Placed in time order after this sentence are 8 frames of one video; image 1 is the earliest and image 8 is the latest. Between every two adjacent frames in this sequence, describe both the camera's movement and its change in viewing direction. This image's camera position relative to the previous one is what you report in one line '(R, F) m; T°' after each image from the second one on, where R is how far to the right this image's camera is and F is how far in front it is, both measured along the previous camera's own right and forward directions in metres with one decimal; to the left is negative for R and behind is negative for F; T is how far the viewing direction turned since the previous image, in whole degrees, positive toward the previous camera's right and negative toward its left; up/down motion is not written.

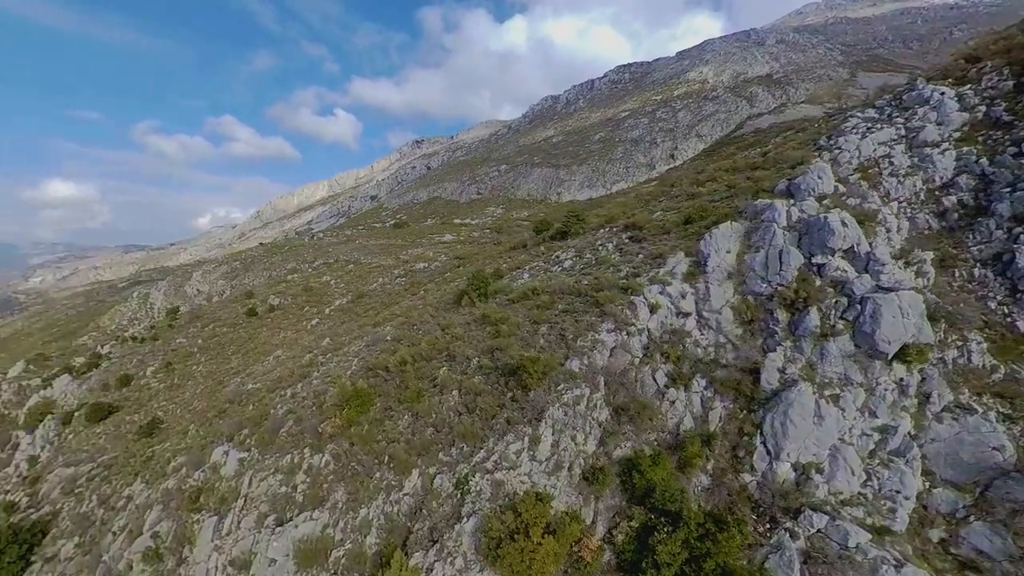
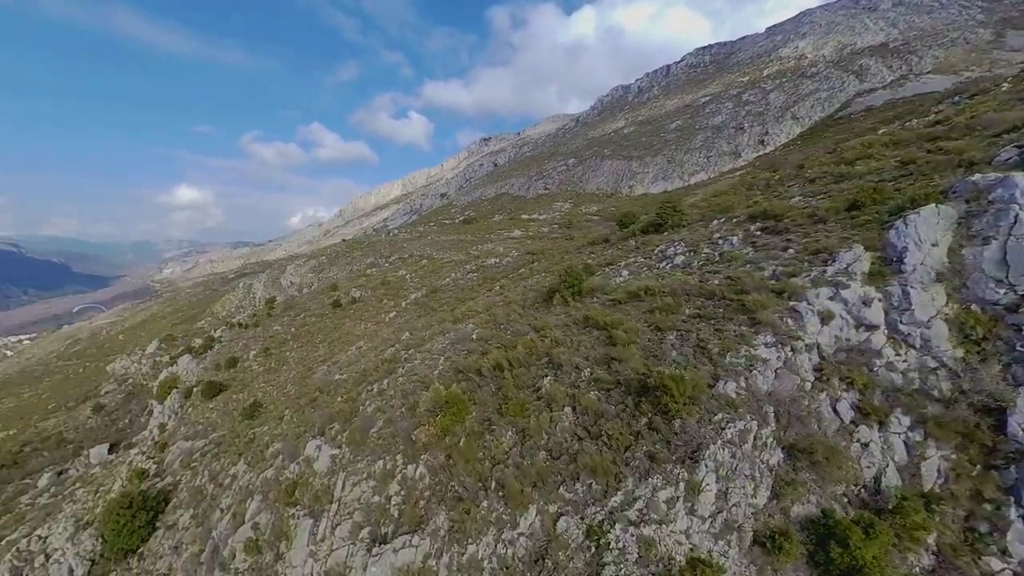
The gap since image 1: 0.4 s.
(-0.5, +0.6) m; -9°
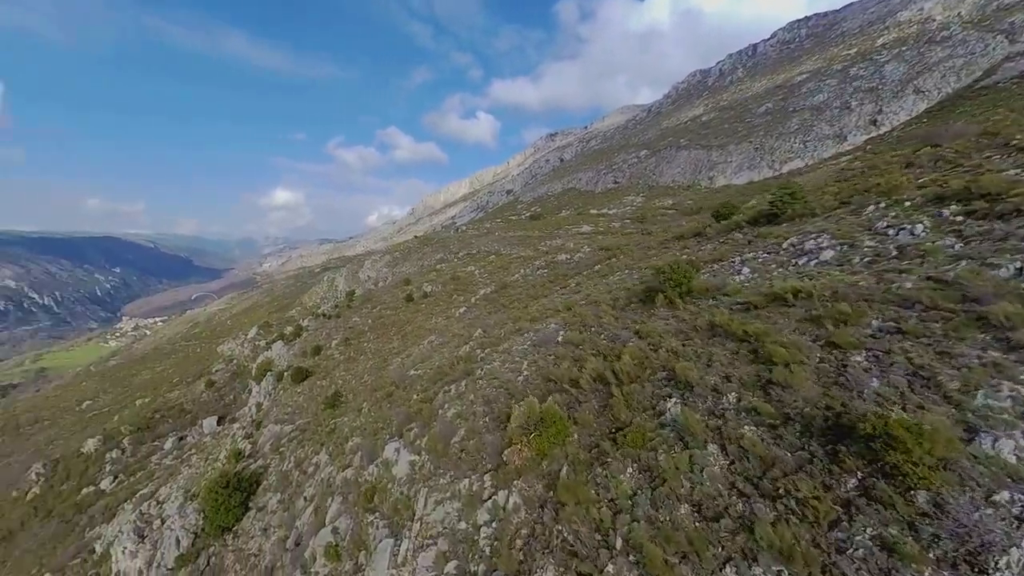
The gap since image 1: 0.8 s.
(-0.4, +0.8) m; -8°
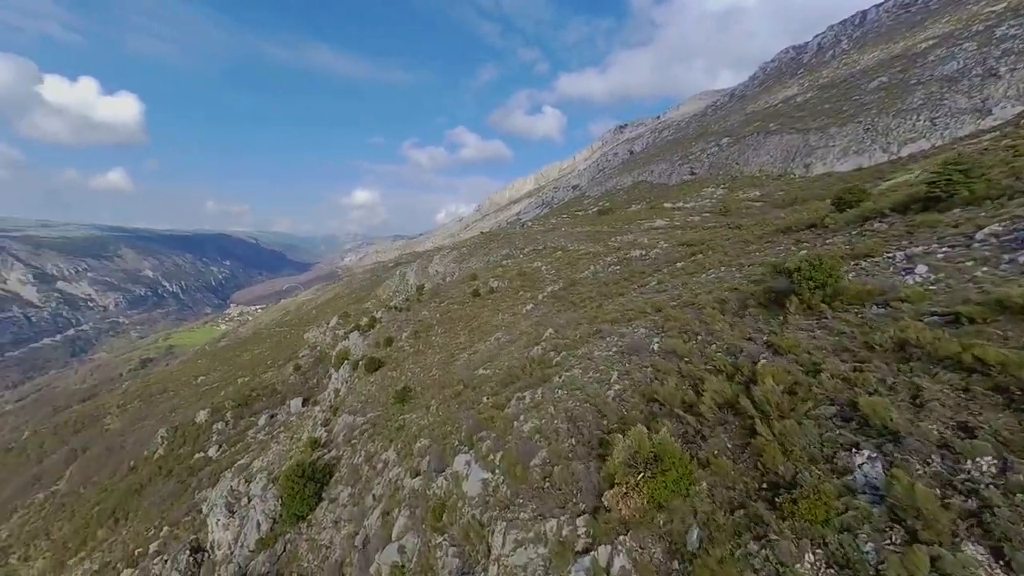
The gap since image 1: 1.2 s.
(-0.3, +0.9) m; -8°
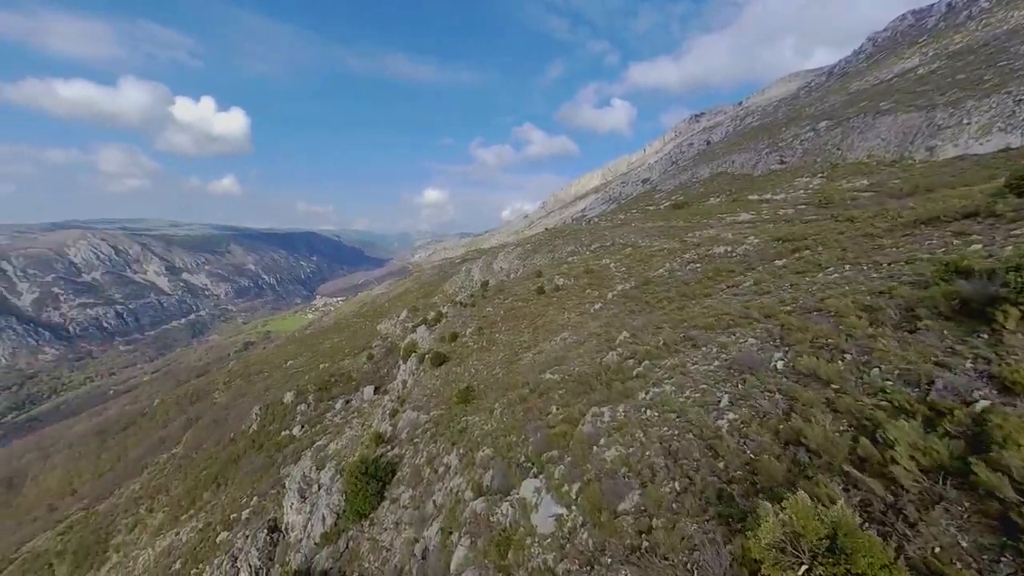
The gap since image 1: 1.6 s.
(-0.2, +1.1) m; -8°
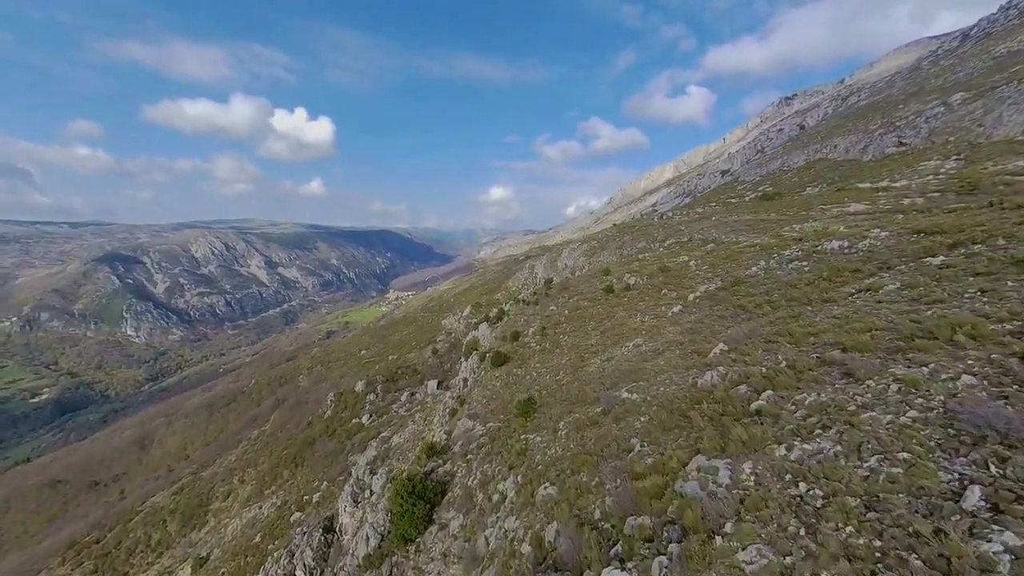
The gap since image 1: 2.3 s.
(-0.1, +1.9) m; -8°
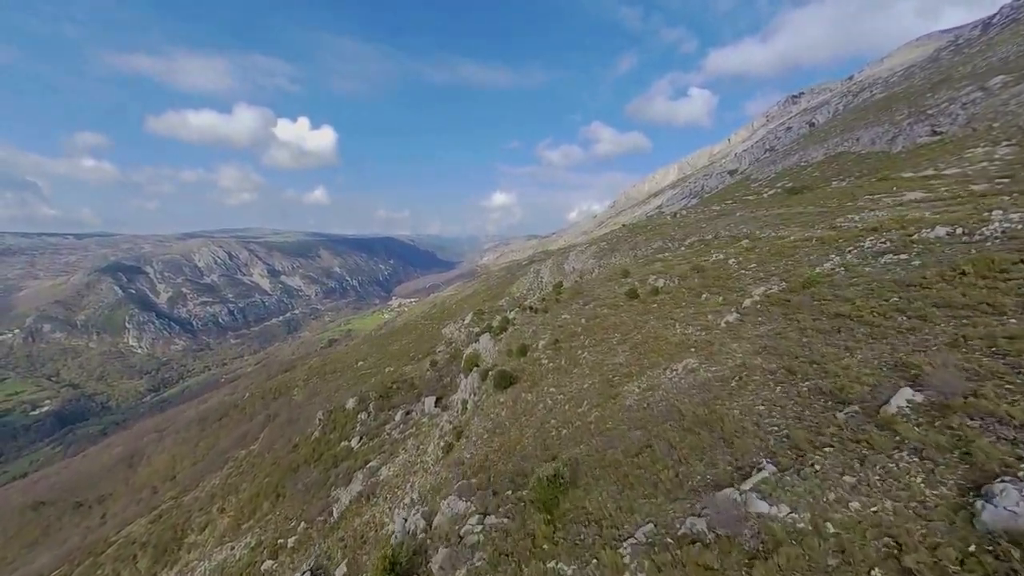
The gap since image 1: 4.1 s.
(-0.2, +5.1) m; 0°
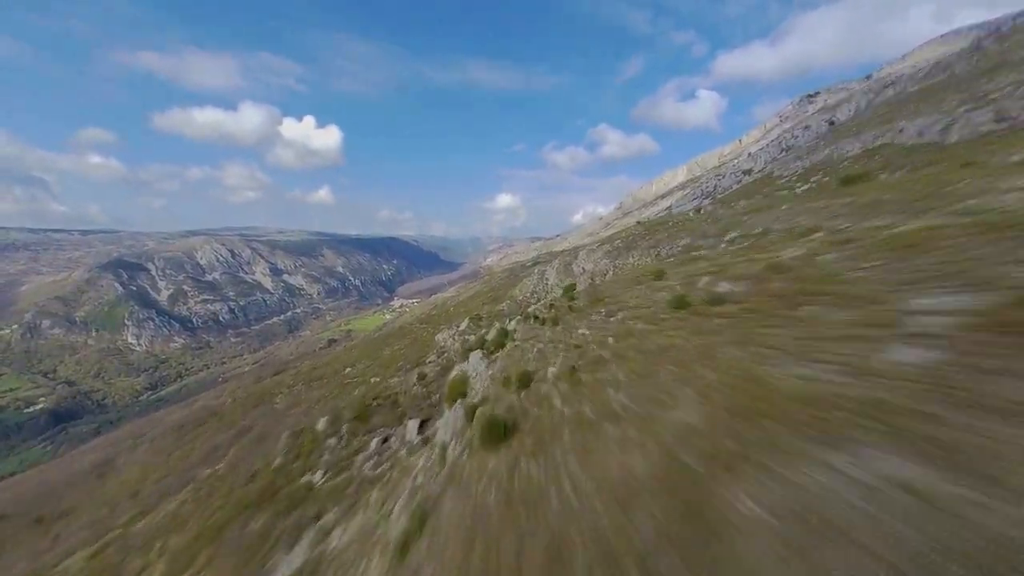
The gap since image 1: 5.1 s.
(+0.2, +8.2) m; 0°
